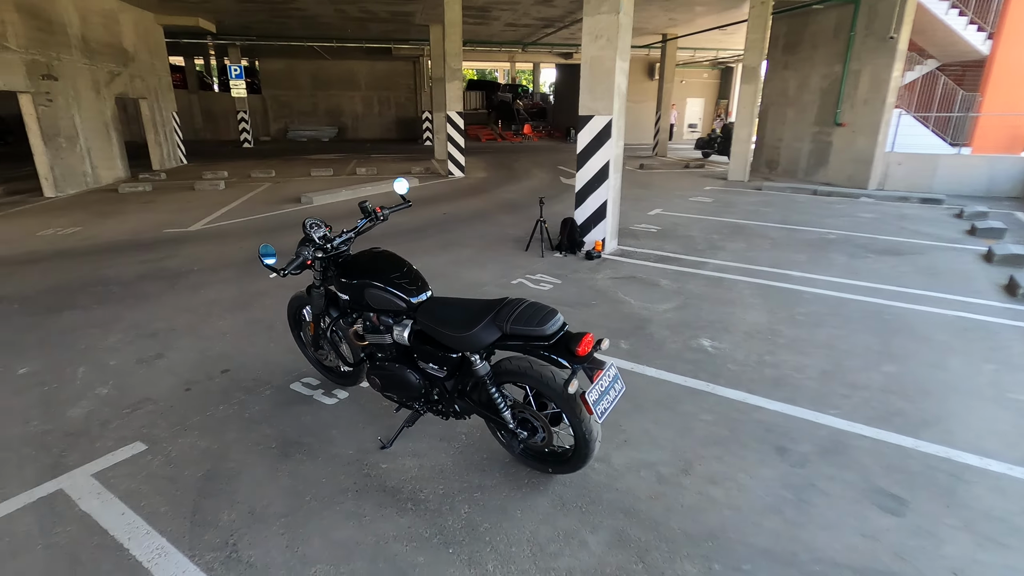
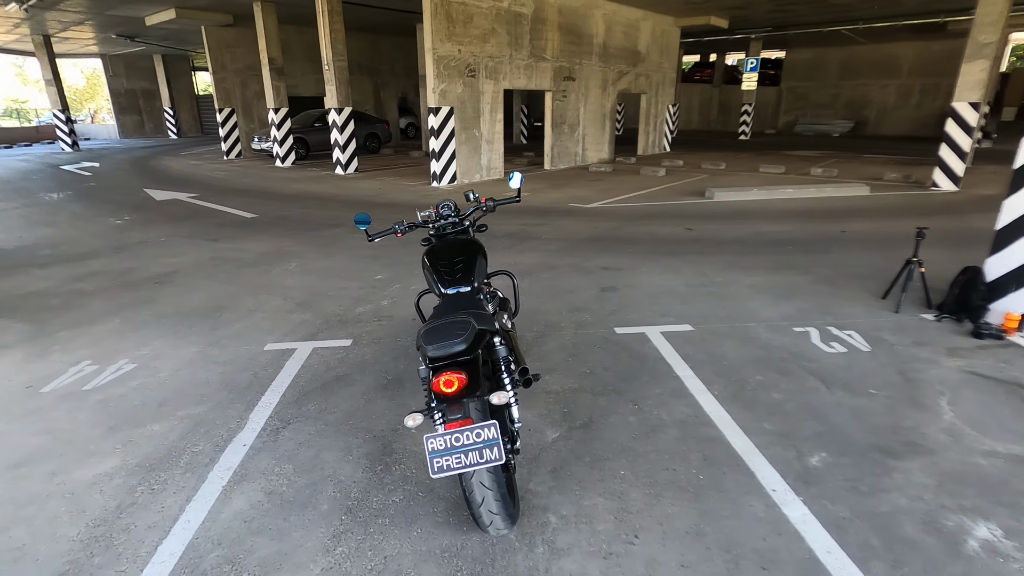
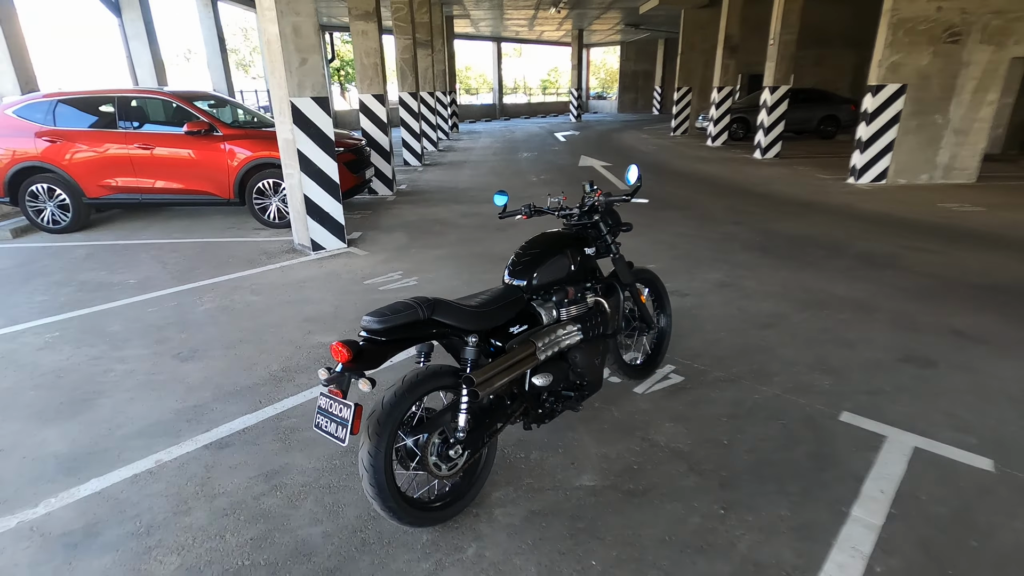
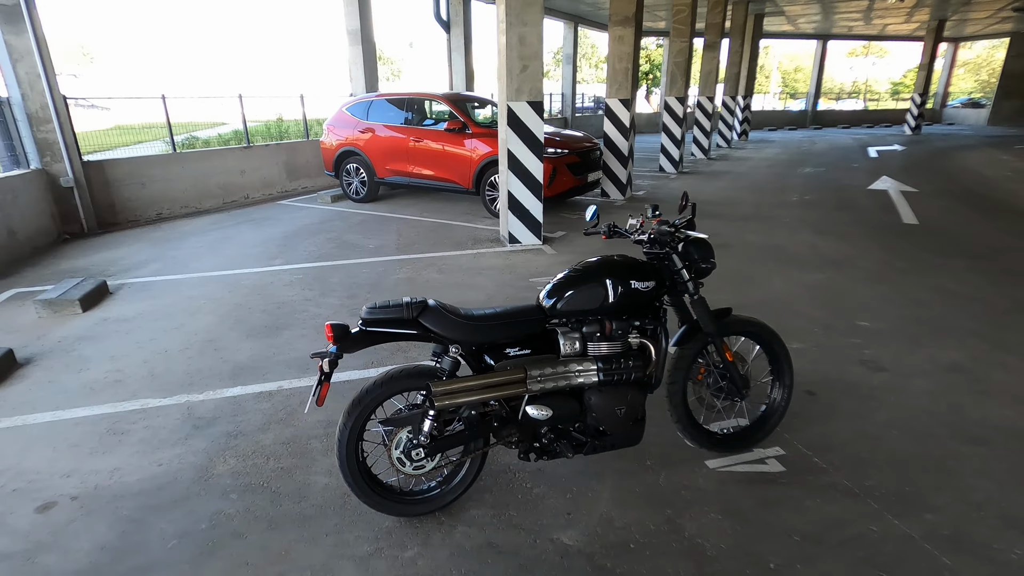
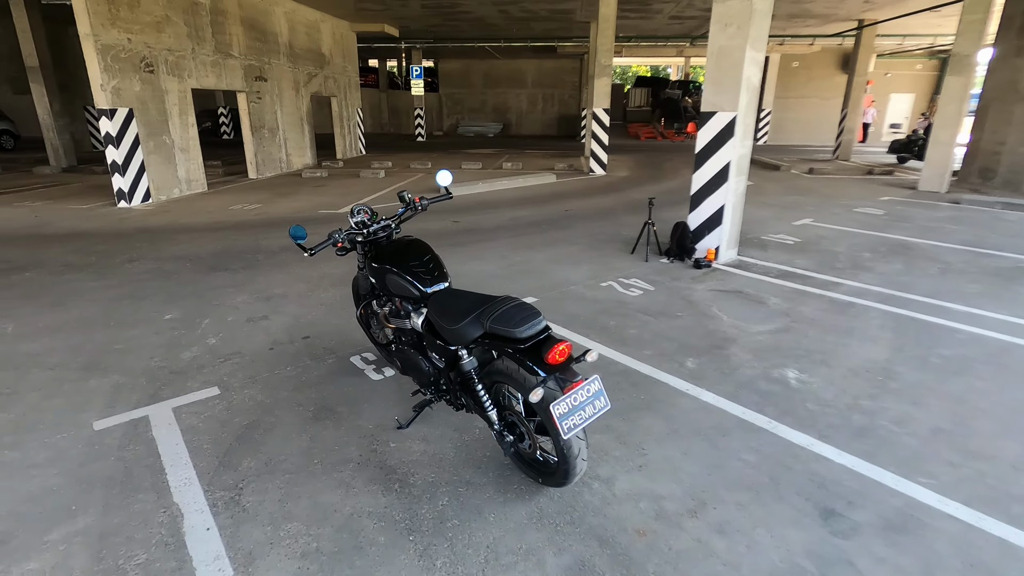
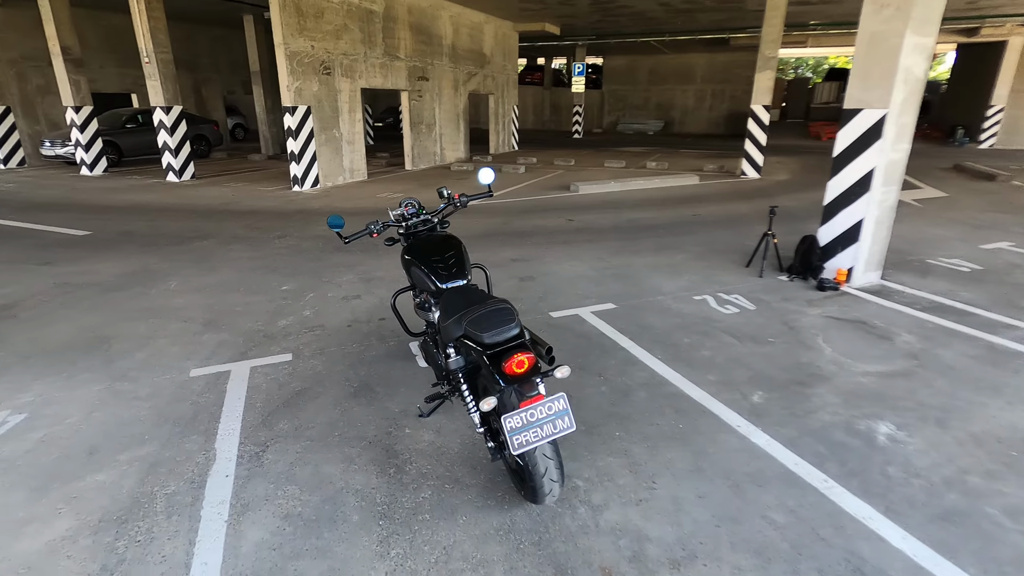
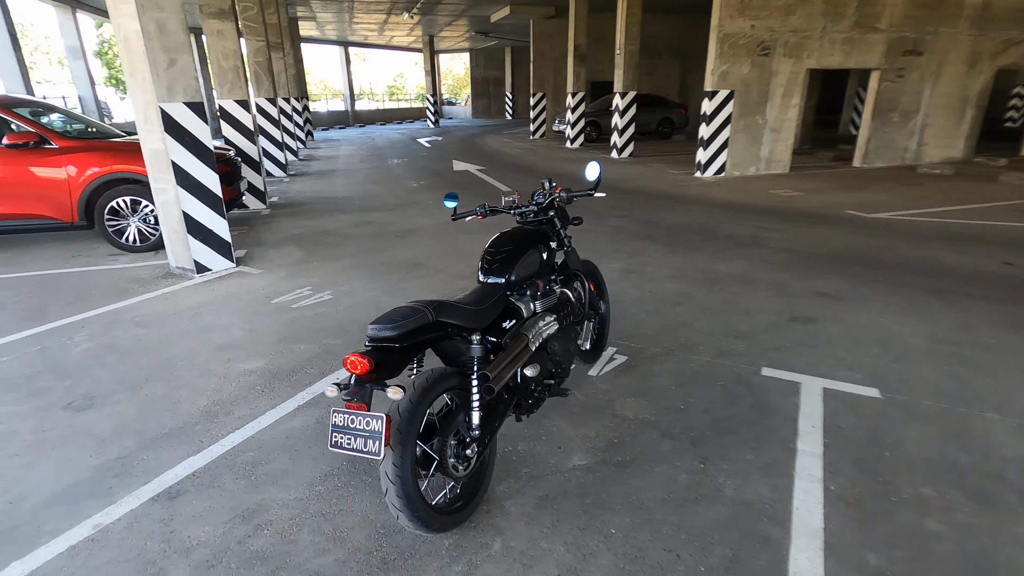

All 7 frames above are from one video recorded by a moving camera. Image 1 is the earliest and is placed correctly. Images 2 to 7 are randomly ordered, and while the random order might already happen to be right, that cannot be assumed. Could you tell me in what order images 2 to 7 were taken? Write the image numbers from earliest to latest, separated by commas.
5, 6, 2, 7, 3, 4
